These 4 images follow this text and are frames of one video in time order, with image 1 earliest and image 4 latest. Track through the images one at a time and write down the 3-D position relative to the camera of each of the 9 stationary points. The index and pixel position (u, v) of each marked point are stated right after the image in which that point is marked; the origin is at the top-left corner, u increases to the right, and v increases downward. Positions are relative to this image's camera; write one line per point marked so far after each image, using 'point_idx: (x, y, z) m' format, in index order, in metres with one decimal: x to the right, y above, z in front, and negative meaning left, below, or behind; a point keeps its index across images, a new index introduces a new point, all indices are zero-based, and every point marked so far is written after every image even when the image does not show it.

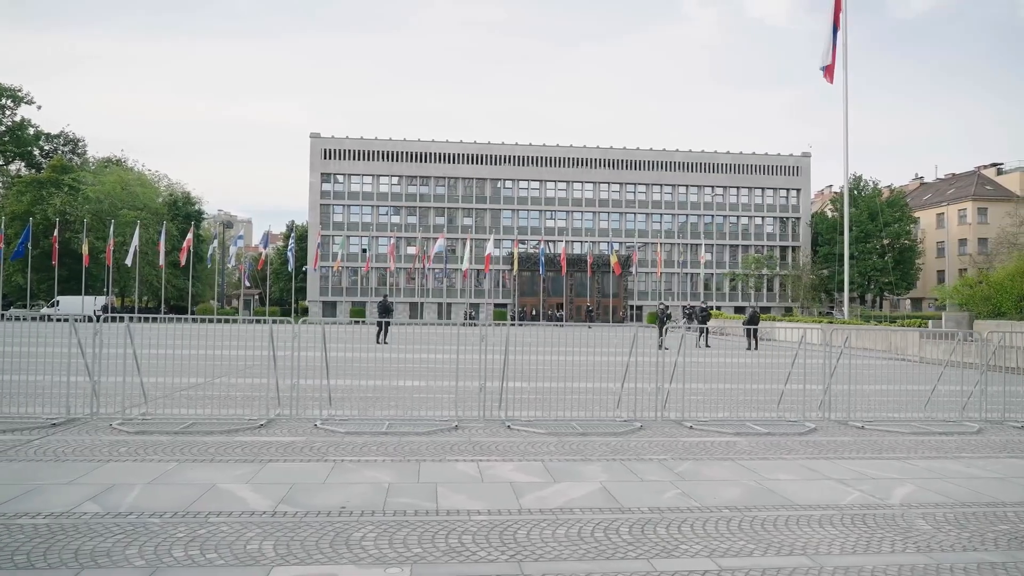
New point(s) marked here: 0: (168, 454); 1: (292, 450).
0: (-3.8, -1.9, +8.0) m
1: (-2.5, -1.9, +8.3) m
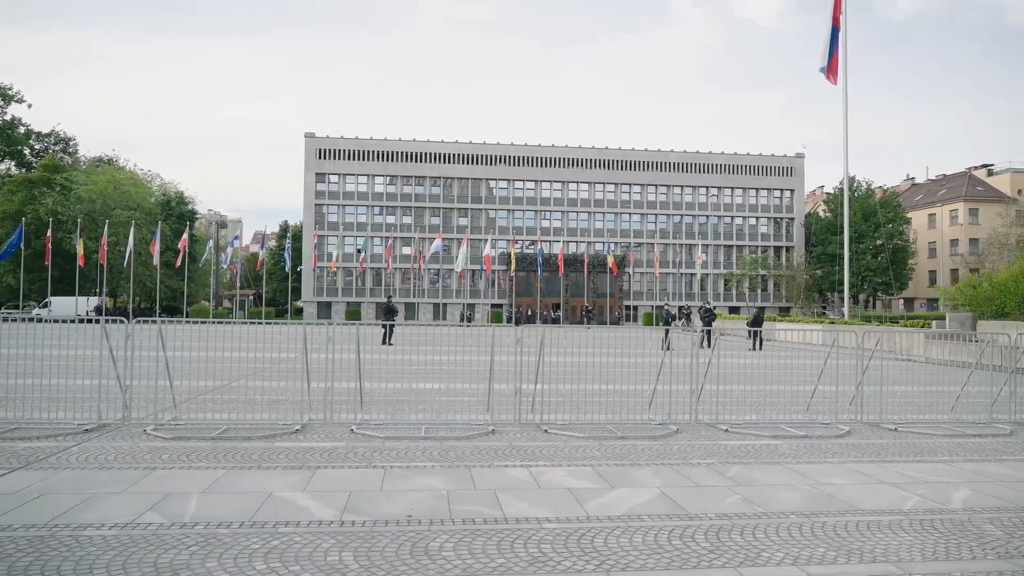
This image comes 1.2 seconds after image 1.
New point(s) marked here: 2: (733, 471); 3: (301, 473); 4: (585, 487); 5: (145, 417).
0: (-3.3, -1.9, +7.9) m
1: (-2.0, -1.9, +8.2) m
2: (+2.4, -2.0, +7.8) m
3: (-2.2, -1.9, +7.3) m
4: (+0.7, -2.0, +7.0) m
5: (-5.1, -1.8, +10.0) m
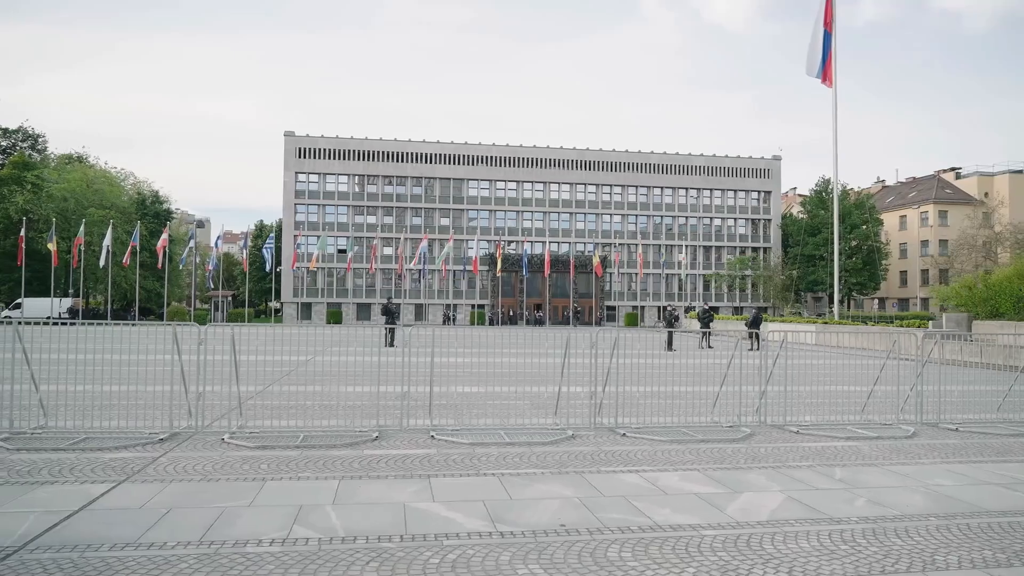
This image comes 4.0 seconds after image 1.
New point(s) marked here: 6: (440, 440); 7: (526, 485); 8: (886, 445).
0: (-2.1, -2.0, +7.7) m
1: (-0.8, -2.0, +8.1) m
2: (+3.6, -2.0, +7.9) m
3: (-1.0, -2.0, +7.2) m
4: (+2.0, -2.0, +7.0) m
5: (-4.0, -1.9, +9.7) m
6: (-0.9, -2.0, +9.4) m
7: (+0.1, -2.0, +7.2) m
8: (+5.0, -2.1, +9.7) m
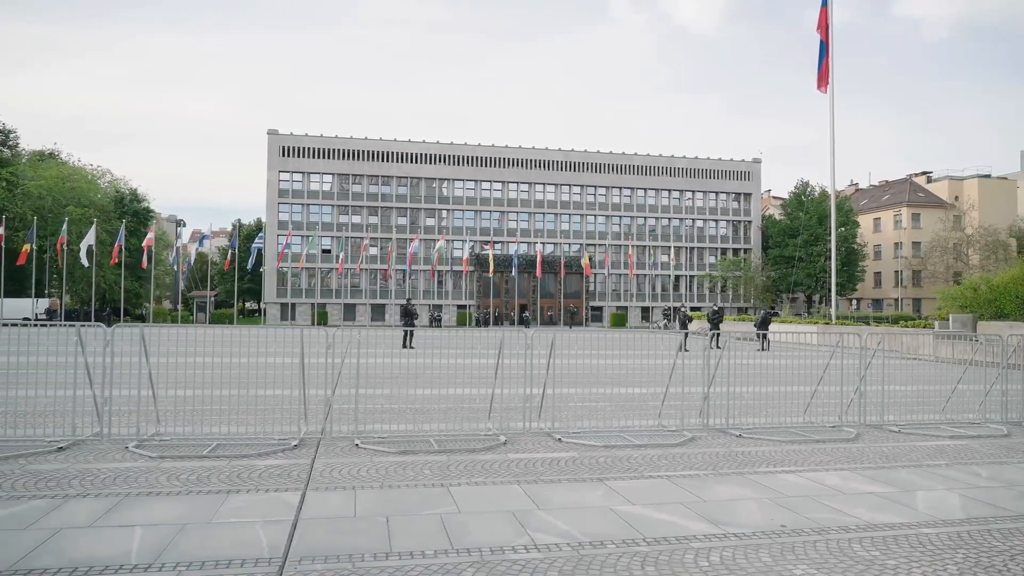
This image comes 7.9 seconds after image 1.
0: (-0.3, -2.0, +7.7) m
1: (+0.9, -2.0, +8.1) m
2: (+5.4, -2.1, +8.2) m
3: (+0.8, -2.0, +7.3) m
4: (+3.8, -2.1, +7.2) m
5: (-2.4, -1.9, +9.6) m
6: (+0.7, -2.0, +9.4) m
7: (+1.9, -2.0, +7.3) m
8: (+6.7, -2.2, +10.0) m
